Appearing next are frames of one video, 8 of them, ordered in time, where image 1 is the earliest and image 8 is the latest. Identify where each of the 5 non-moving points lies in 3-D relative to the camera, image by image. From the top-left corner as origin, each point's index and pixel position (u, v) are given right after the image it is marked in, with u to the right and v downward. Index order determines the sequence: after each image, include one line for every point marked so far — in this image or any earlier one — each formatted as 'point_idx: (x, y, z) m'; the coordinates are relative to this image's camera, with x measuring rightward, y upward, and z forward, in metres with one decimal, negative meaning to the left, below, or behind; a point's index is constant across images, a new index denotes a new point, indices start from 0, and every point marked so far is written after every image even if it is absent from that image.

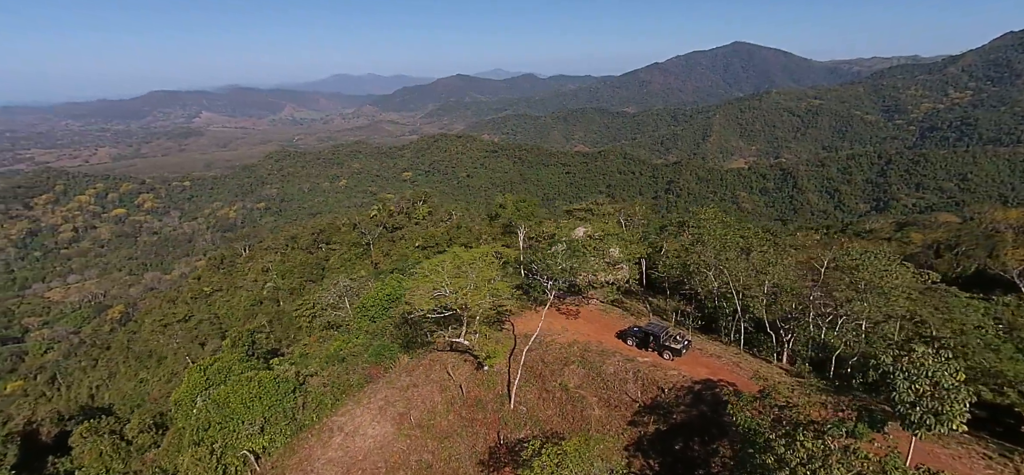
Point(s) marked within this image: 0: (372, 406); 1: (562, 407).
0: (-5.0, -6.0, +16.4) m
1: (+1.6, -5.5, +14.9) m
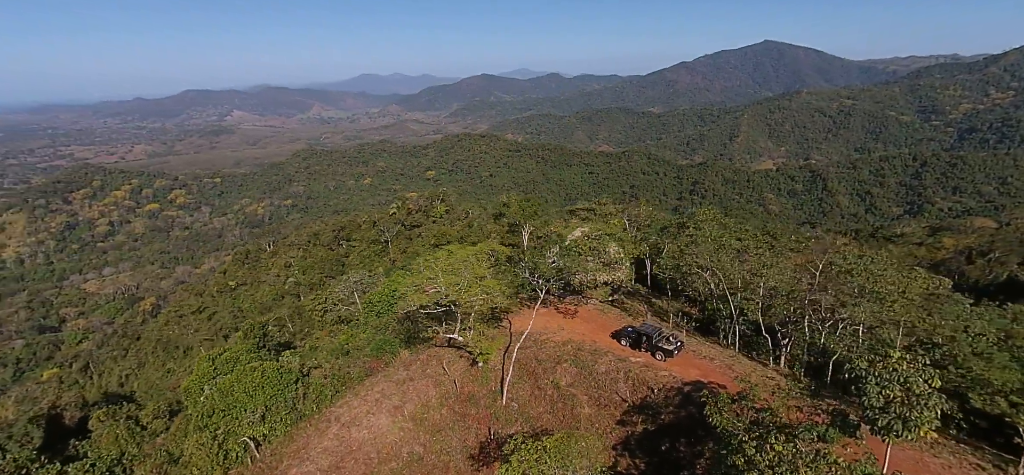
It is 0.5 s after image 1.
0: (-5.3, -5.8, +16.8) m
1: (+1.3, -5.5, +15.0) m
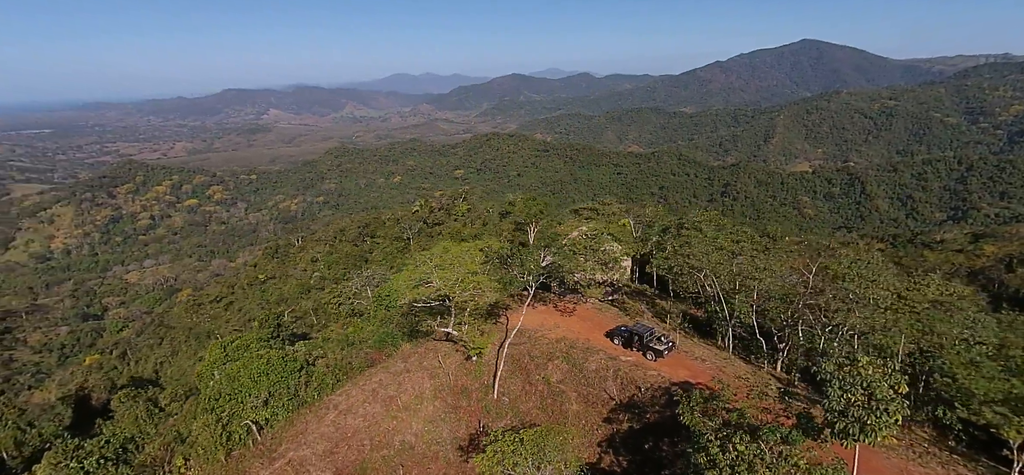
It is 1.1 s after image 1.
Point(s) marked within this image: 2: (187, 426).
0: (-5.5, -5.6, +17.3) m
1: (+1.0, -5.4, +15.2) m
2: (-11.9, -6.9, +16.7) m
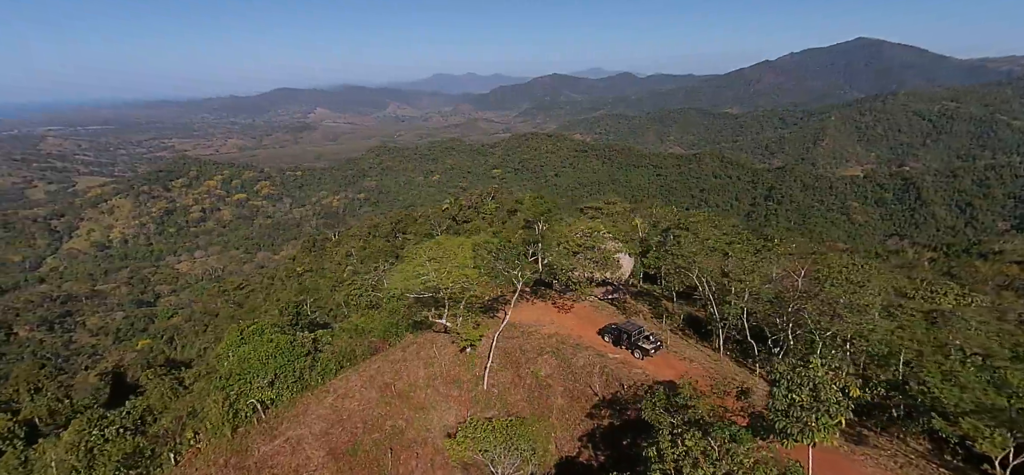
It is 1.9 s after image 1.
0: (-5.8, -5.3, +18.0) m
1: (+0.5, -5.3, +15.5) m
2: (-12.3, -6.4, +17.8) m
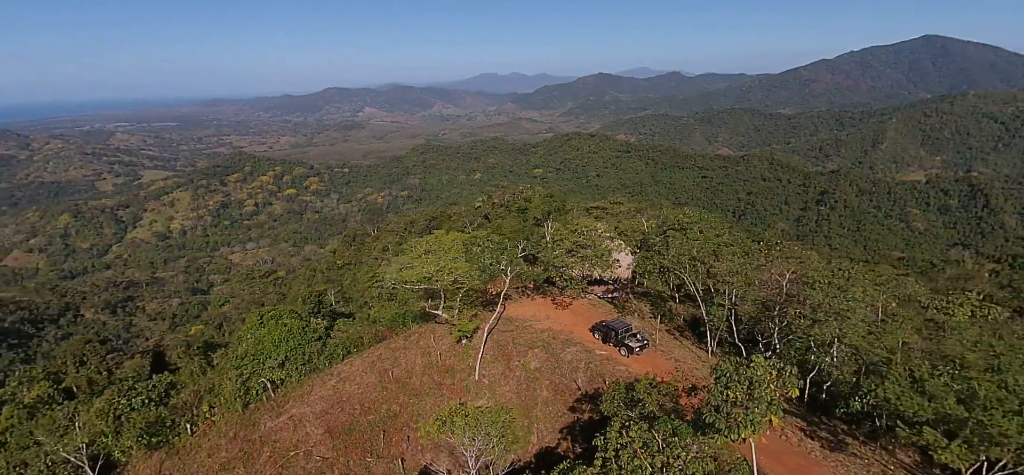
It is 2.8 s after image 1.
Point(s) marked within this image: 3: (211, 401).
0: (-6.0, -5.0, +18.9) m
1: (+0.1, -5.1, +16.0) m
2: (-12.5, -5.9, +19.2) m
3: (-11.8, -6.4, +17.9) m
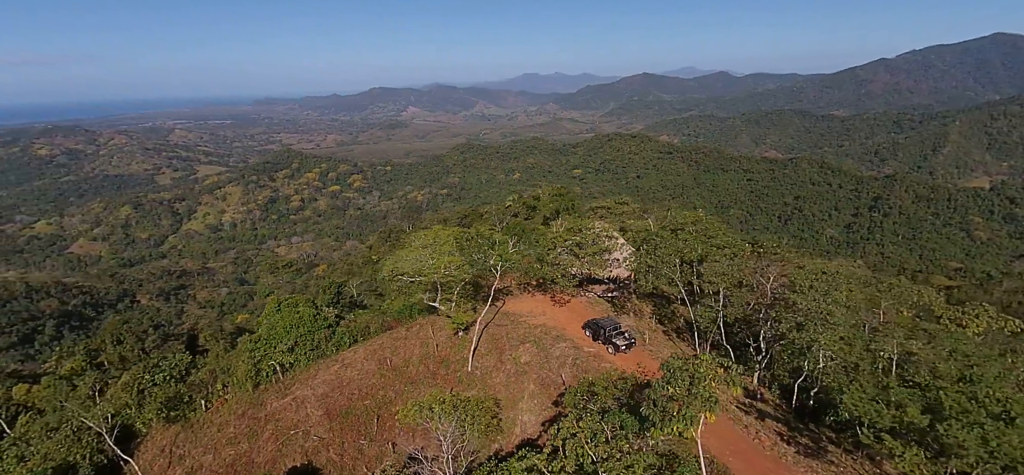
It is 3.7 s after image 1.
0: (-6.1, -4.8, +19.7) m
1: (-0.2, -5.0, +16.4) m
2: (-12.6, -5.5, +20.5) m
3: (-12.0, -6.0, +19.1) m
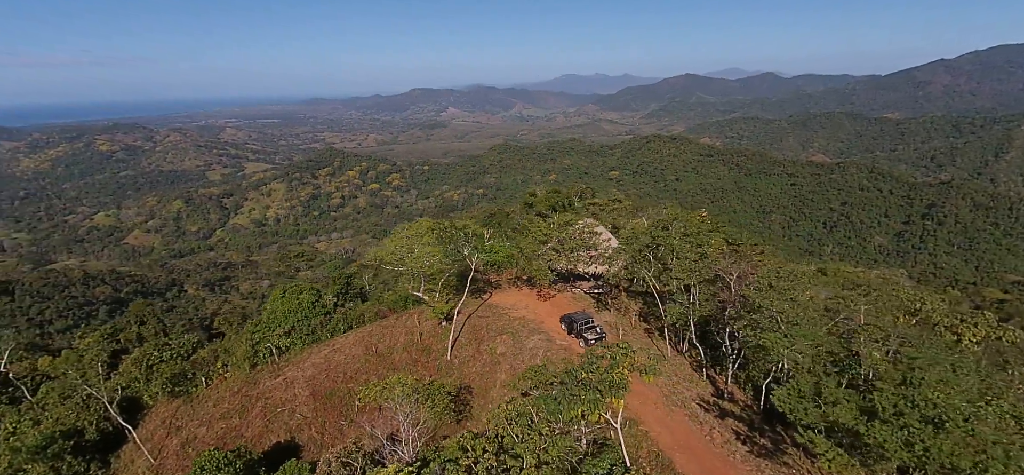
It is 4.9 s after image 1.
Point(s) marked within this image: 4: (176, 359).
0: (-6.8, -4.3, +20.5) m
1: (-1.1, -4.7, +16.8) m
2: (-13.2, -4.9, +21.7) m
3: (-12.7, -5.4, +20.3) m
4: (-14.6, -5.2, +19.6) m
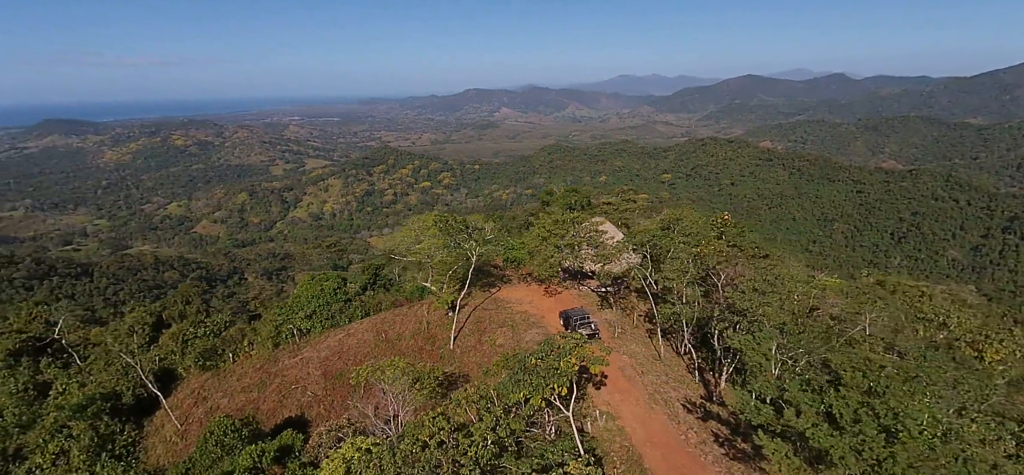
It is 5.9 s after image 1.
0: (-6.5, -4.0, +21.6) m
1: (-1.2, -4.5, +17.3) m
2: (-12.8, -4.3, +23.3) m
3: (-12.5, -4.8, +21.8) m
4: (-14.4, -4.6, +21.3) m
